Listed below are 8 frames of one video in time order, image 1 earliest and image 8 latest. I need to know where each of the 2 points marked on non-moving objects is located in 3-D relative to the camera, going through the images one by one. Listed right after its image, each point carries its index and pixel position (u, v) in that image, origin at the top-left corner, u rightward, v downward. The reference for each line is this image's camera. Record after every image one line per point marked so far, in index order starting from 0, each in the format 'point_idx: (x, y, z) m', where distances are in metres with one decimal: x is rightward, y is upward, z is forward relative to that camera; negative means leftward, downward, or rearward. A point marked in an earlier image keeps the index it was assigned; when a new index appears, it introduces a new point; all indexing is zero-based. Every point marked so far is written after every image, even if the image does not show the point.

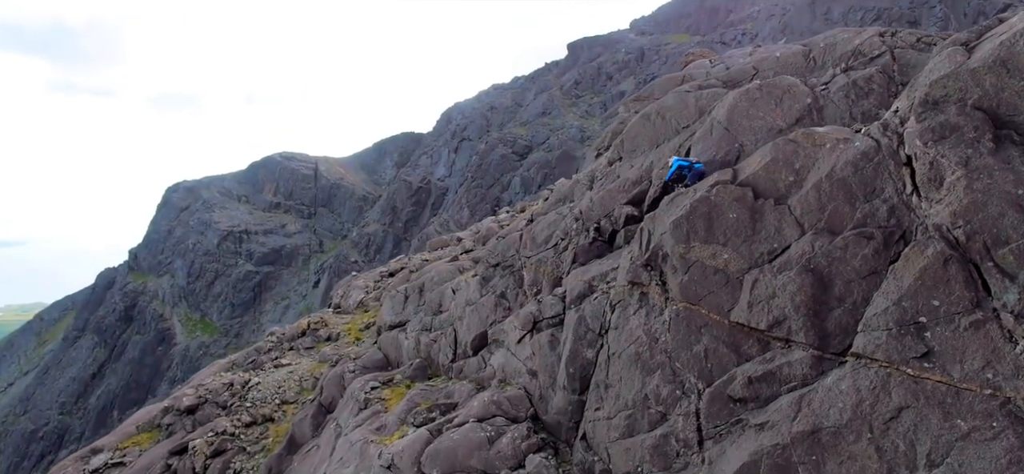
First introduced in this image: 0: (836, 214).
0: (+7.1, +0.5, +15.2) m
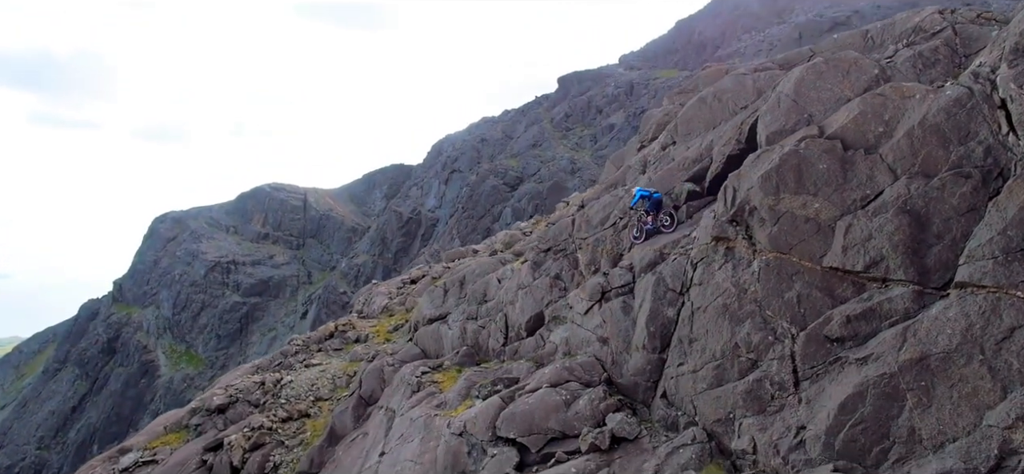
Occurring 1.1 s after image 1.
0: (+9.6, +1.8, +16.0) m
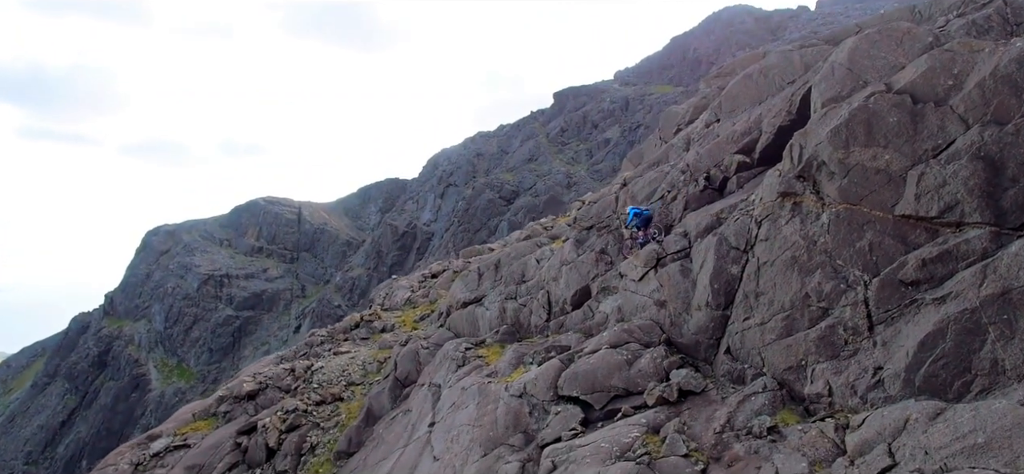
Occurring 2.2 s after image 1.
0: (+11.8, +3.1, +16.7) m
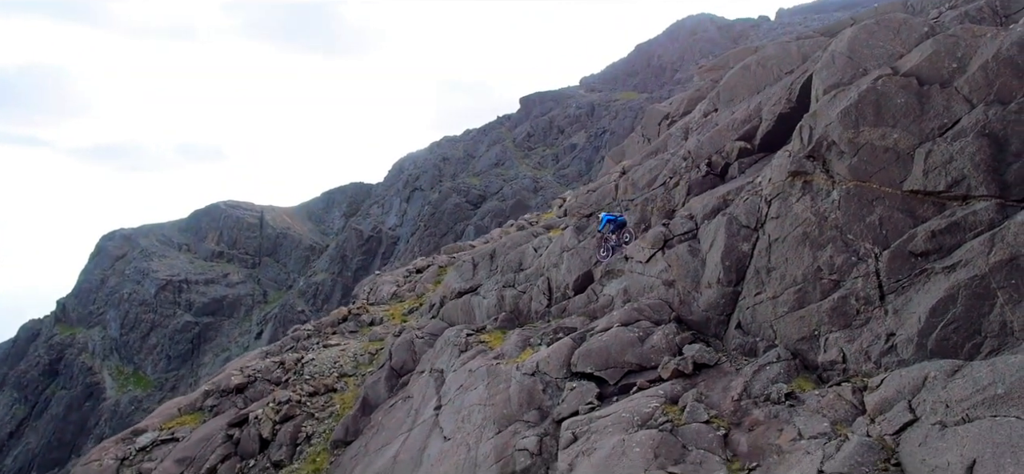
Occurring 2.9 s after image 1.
0: (+12.5, +3.8, +17.7) m
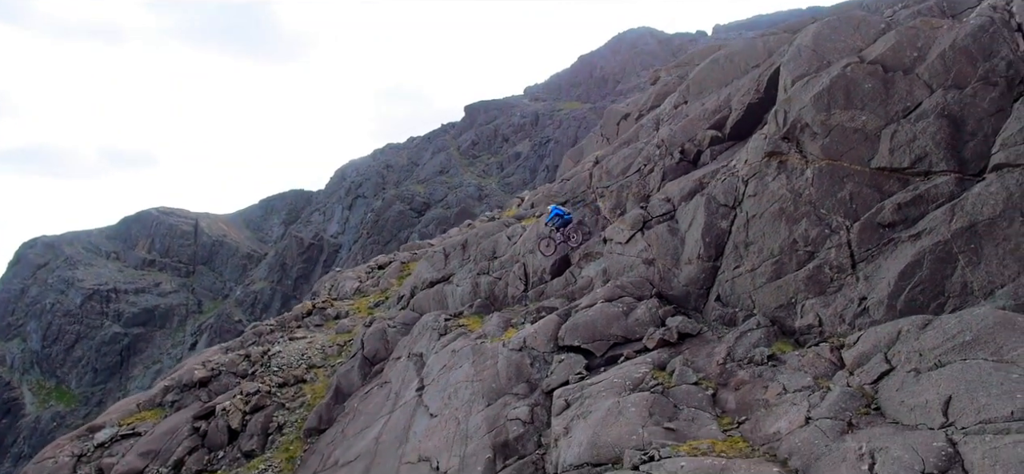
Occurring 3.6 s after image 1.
0: (+12.6, +4.6, +19.5) m
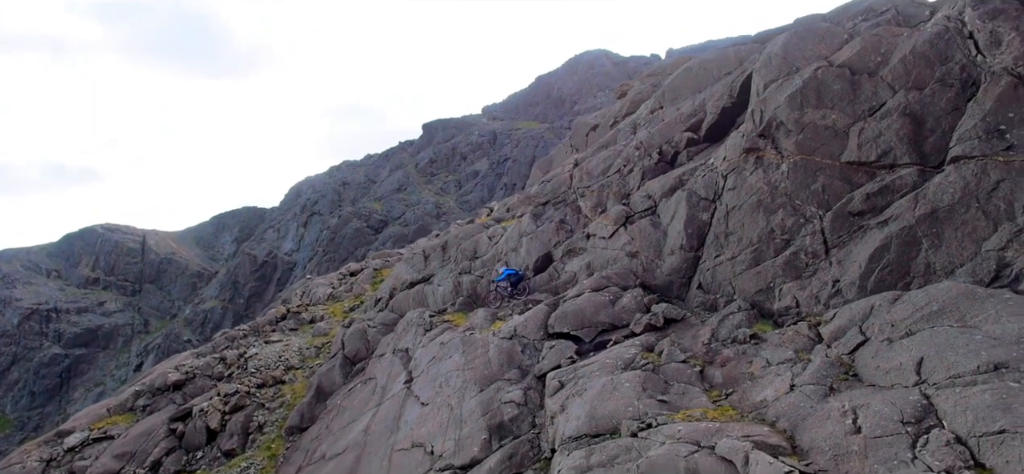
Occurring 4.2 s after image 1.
0: (+12.6, +5.0, +21.5) m
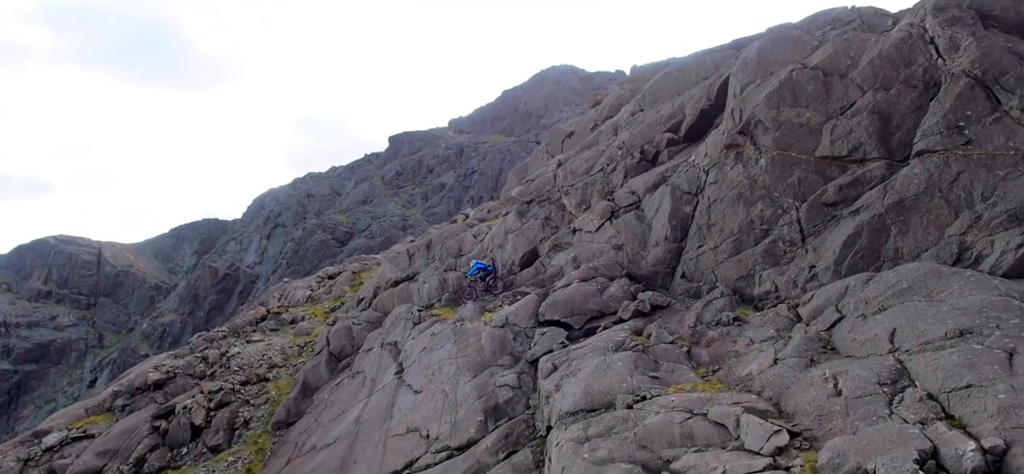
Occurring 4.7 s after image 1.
0: (+12.5, +5.3, +23.2) m
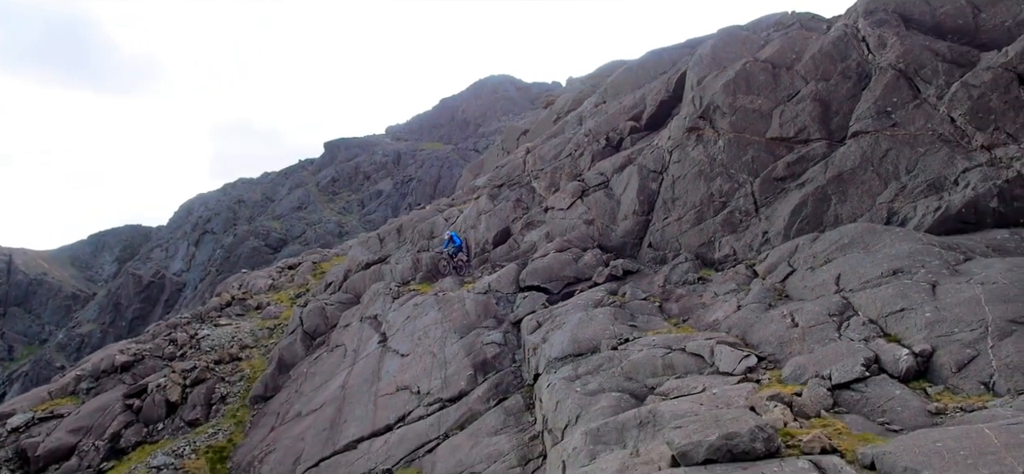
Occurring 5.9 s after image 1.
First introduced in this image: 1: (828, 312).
0: (+12.0, +6.4, +26.7) m
1: (+8.5, -2.0, +18.8) m
